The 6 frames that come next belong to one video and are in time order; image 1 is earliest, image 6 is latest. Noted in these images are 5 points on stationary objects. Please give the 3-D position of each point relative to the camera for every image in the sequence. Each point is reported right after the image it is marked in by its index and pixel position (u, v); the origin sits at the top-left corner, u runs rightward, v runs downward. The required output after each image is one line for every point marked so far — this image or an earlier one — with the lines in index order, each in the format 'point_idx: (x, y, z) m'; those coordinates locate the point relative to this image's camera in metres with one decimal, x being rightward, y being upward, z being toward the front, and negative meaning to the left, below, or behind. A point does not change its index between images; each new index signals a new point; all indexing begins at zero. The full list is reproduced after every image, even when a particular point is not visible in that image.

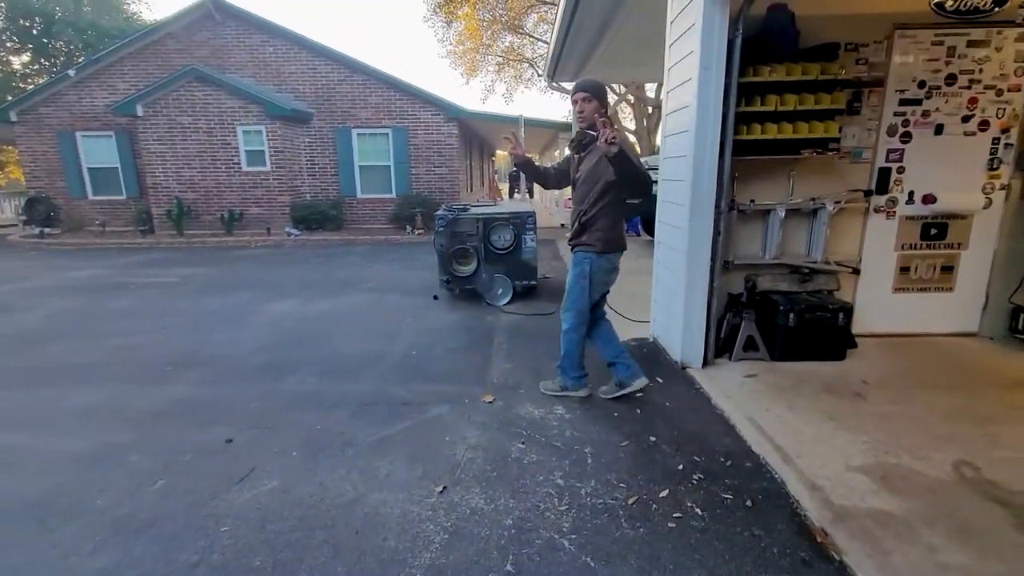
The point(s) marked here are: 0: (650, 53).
0: (+2.4, +4.1, +8.6) m
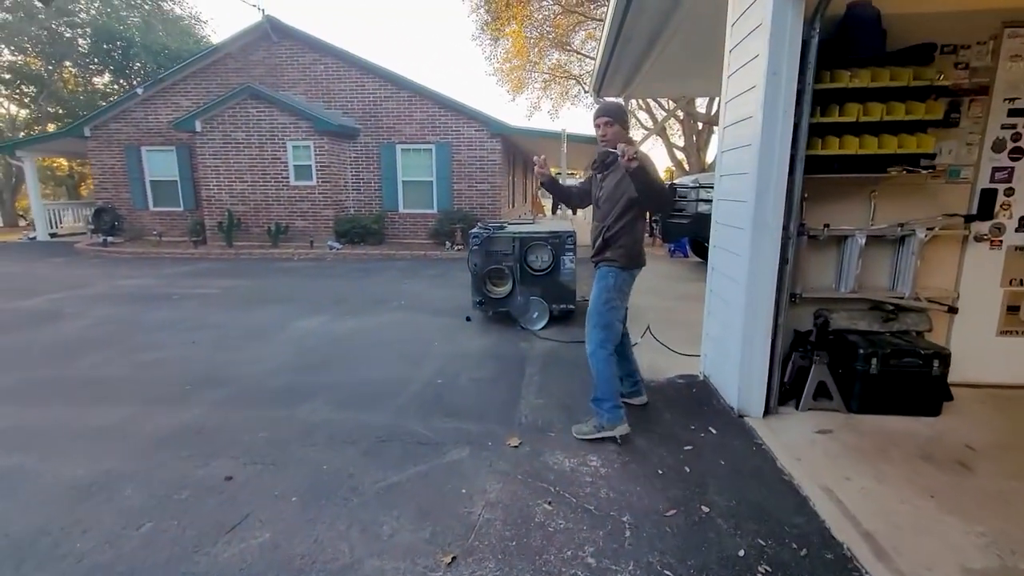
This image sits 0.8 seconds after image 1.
0: (+3.1, +3.7, +8.2) m
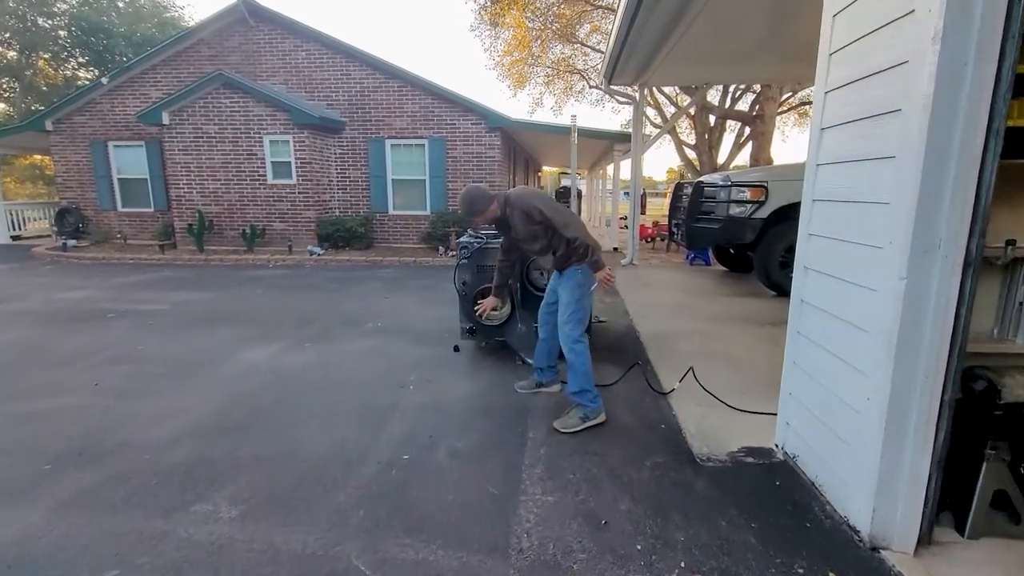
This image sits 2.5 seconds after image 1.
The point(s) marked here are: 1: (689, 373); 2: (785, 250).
0: (+3.1, +3.5, +7.1) m
1: (+1.3, -0.6, +3.5) m
2: (+3.3, +0.5, +5.9) m
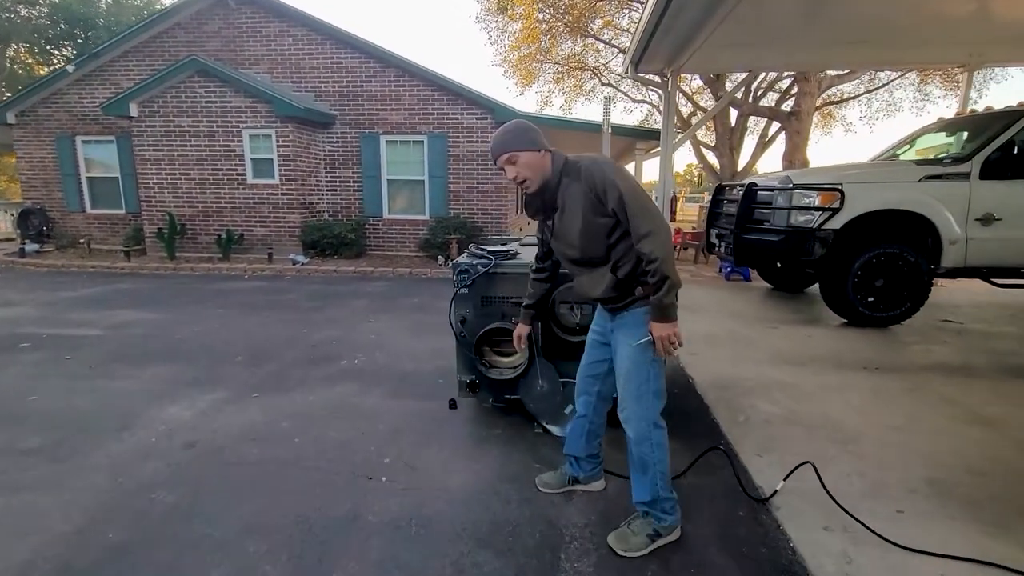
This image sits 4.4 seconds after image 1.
0: (+3.3, +3.2, +6.0) m
1: (+1.4, -0.9, +2.4) m
2: (+3.4, +0.2, +4.8) m
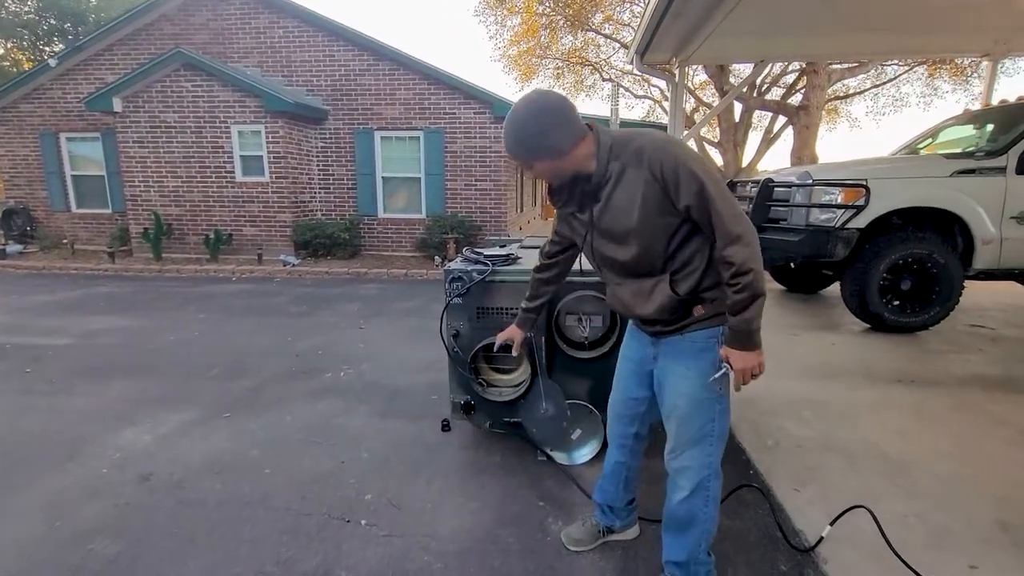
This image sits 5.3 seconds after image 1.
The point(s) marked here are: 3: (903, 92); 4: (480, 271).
0: (+3.3, +3.2, +5.7) m
1: (+1.4, -0.9, +2.1) m
2: (+3.4, +0.2, +4.5) m
3: (+12.2, +6.1, +15.3) m
4: (-0.2, +0.1, +2.4) m
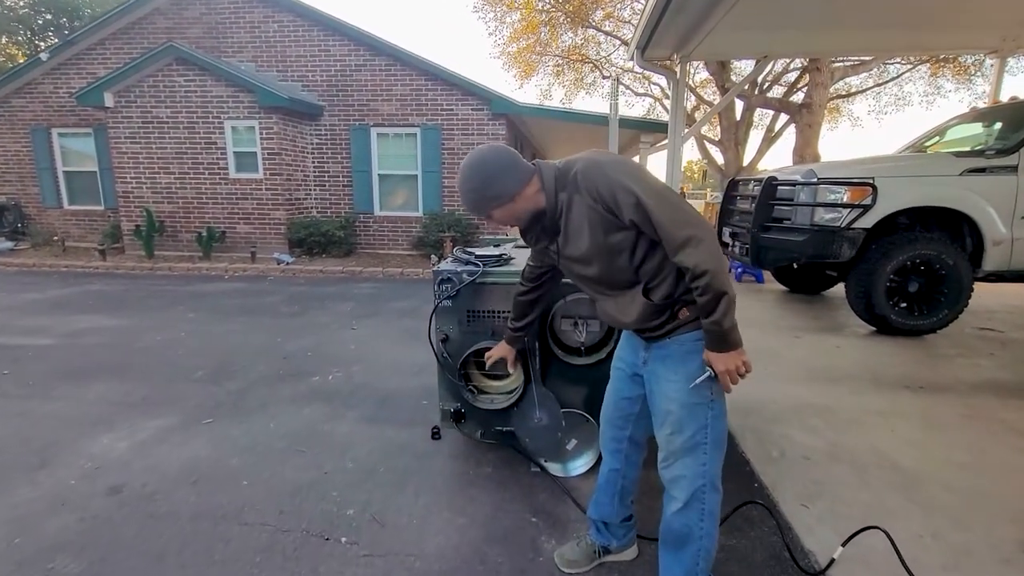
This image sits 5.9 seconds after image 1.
0: (+3.2, +3.2, +5.5) m
1: (+1.4, -0.9, +1.9) m
2: (+3.4, +0.1, +4.3) m
3: (+12.2, +6.1, +15.1) m
4: (-0.2, +0.1, +2.3) m
